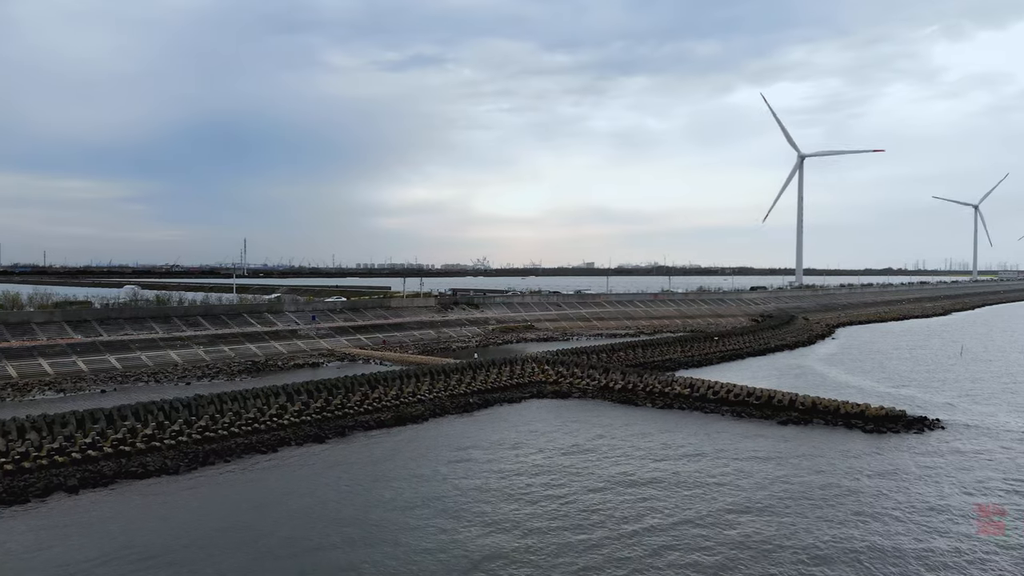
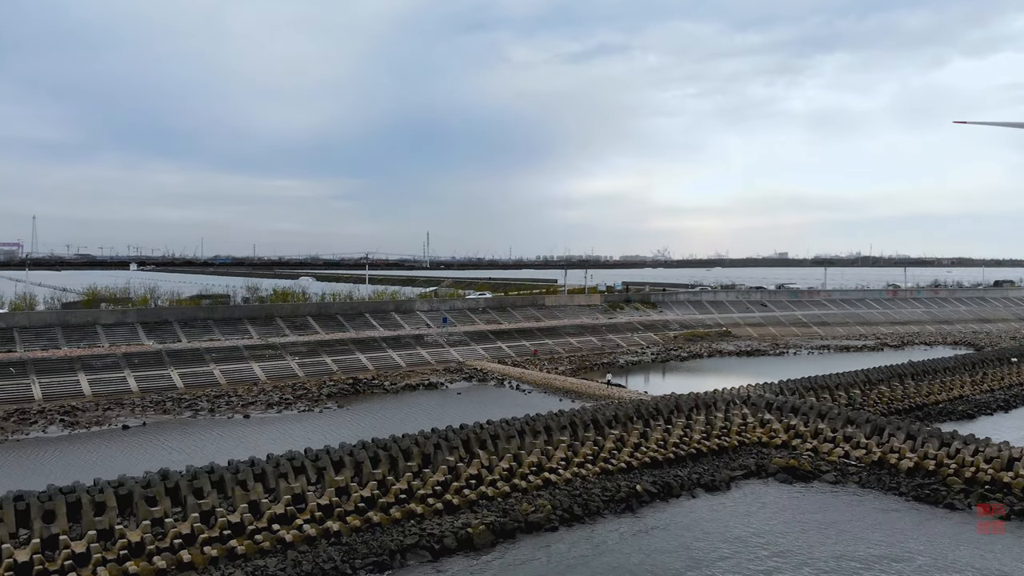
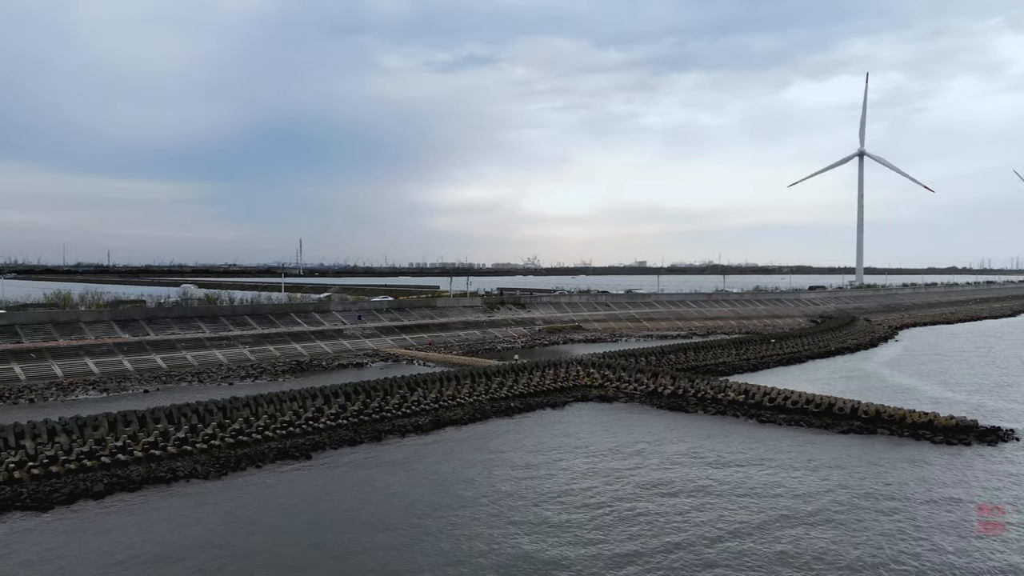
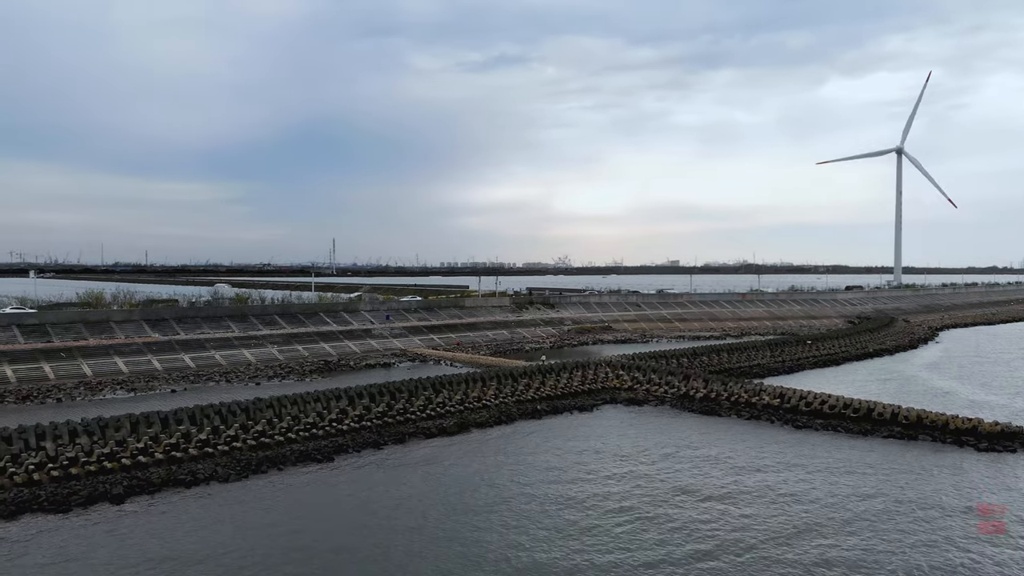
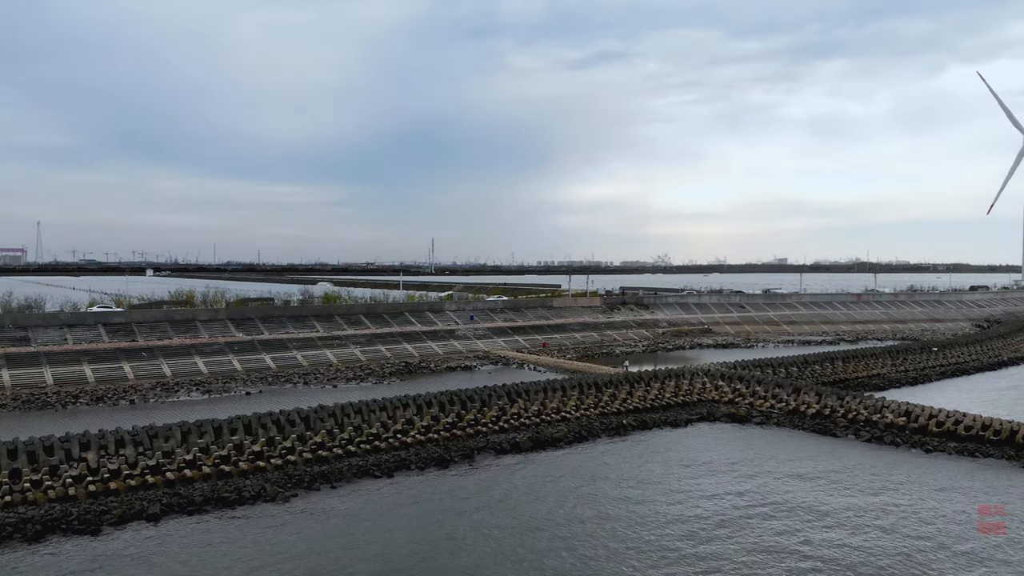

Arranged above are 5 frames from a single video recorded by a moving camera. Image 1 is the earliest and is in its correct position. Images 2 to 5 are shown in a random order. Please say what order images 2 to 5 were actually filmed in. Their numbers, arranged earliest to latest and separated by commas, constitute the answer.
3, 4, 5, 2
